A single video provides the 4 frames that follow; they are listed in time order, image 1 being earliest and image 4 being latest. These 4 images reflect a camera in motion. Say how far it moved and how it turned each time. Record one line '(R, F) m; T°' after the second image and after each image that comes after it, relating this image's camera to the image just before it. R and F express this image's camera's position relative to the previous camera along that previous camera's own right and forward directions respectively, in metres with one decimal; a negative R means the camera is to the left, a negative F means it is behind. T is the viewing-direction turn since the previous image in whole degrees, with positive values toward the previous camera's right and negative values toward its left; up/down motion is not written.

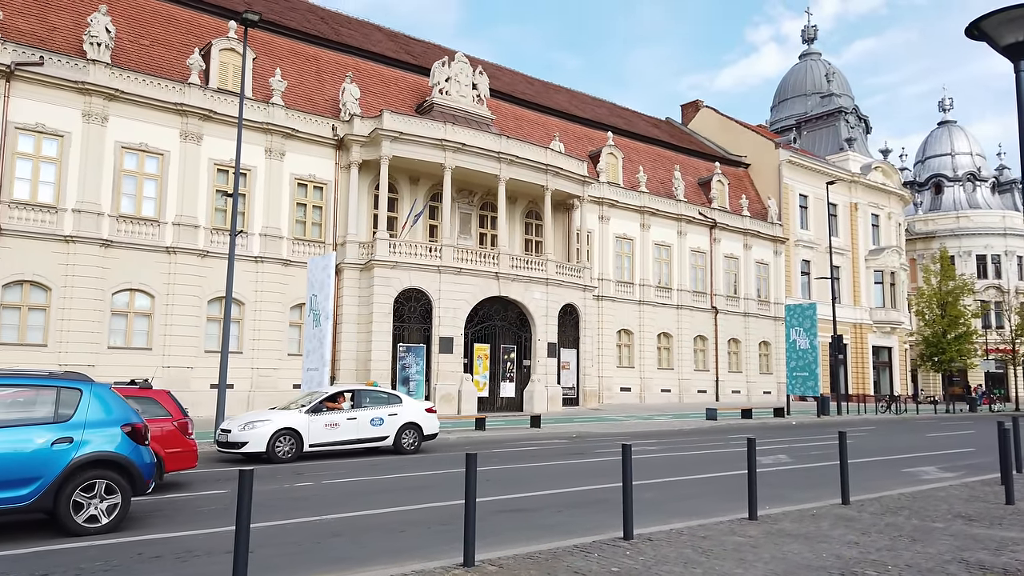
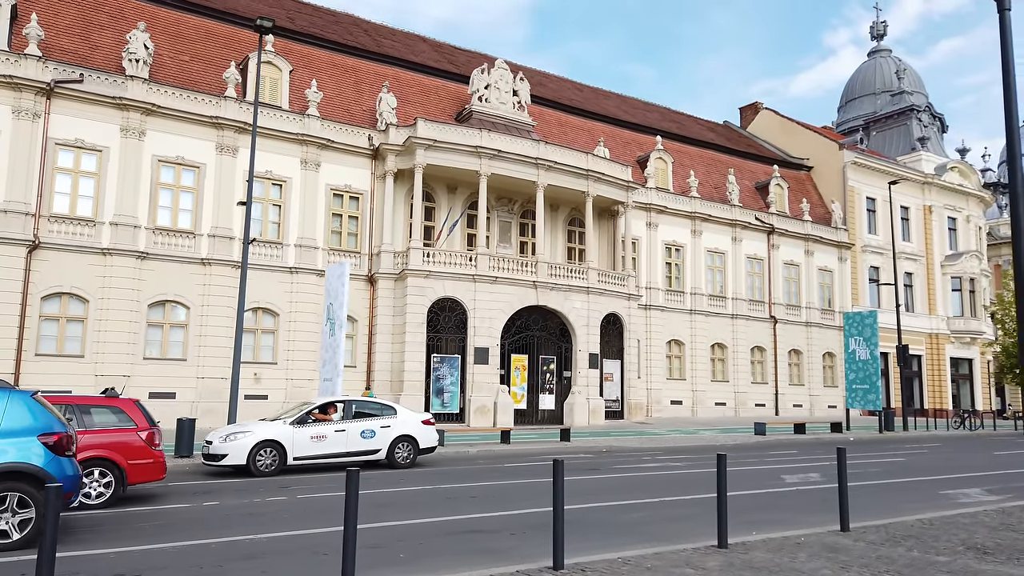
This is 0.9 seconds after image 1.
(+1.3, +0.9) m; -5°
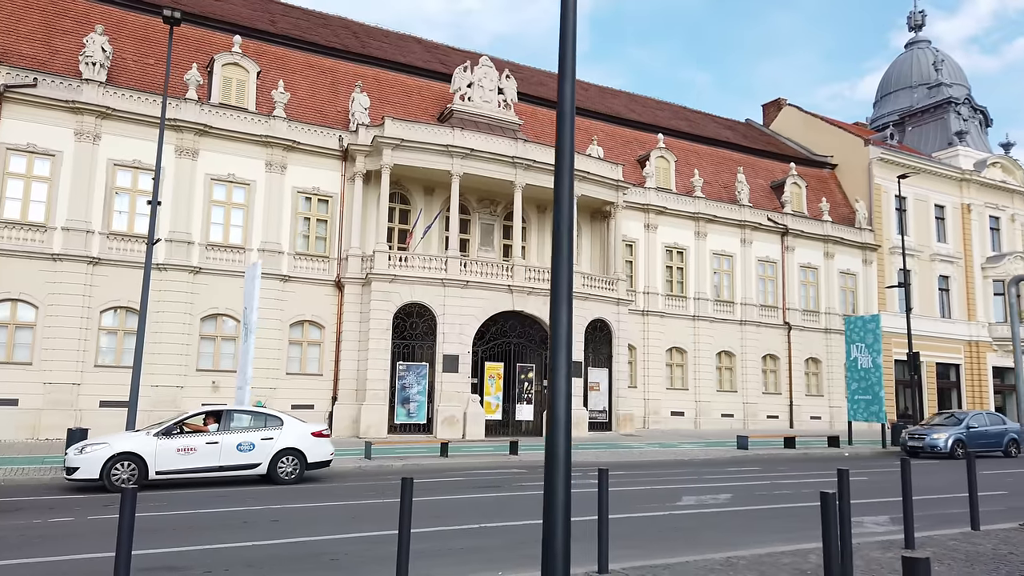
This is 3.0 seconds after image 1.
(+3.1, +1.5) m; -4°
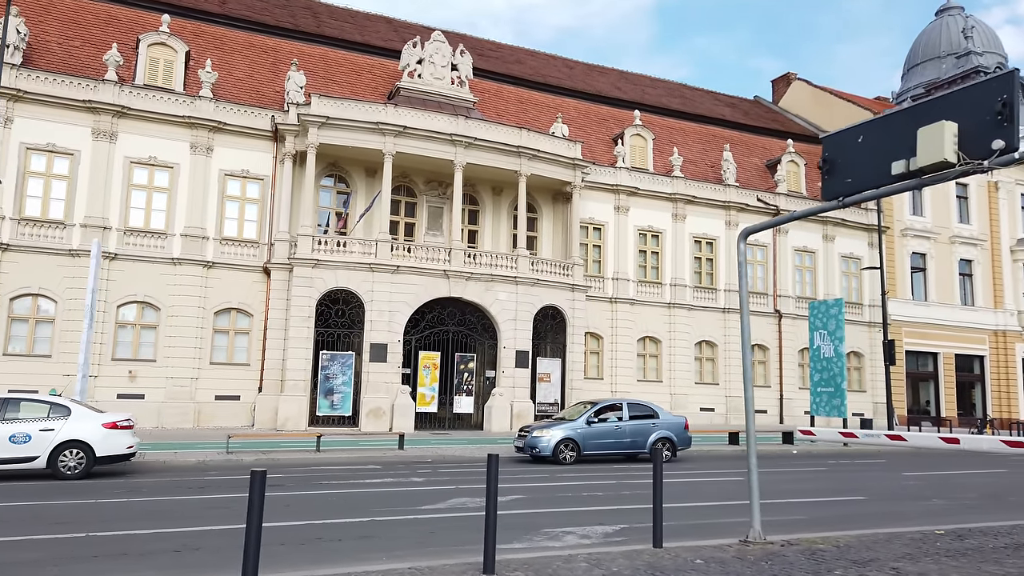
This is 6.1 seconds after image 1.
(+4.4, +1.9) m; -5°
